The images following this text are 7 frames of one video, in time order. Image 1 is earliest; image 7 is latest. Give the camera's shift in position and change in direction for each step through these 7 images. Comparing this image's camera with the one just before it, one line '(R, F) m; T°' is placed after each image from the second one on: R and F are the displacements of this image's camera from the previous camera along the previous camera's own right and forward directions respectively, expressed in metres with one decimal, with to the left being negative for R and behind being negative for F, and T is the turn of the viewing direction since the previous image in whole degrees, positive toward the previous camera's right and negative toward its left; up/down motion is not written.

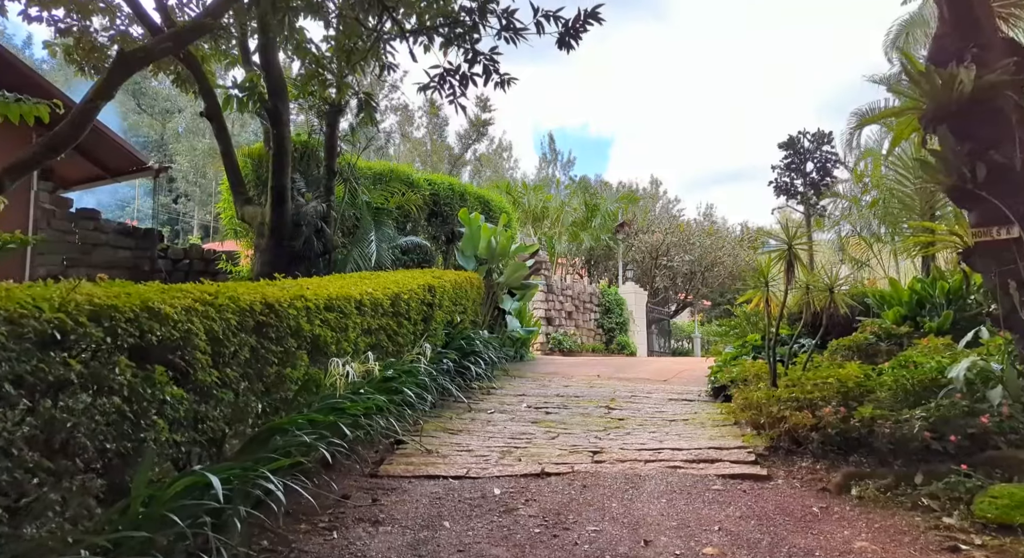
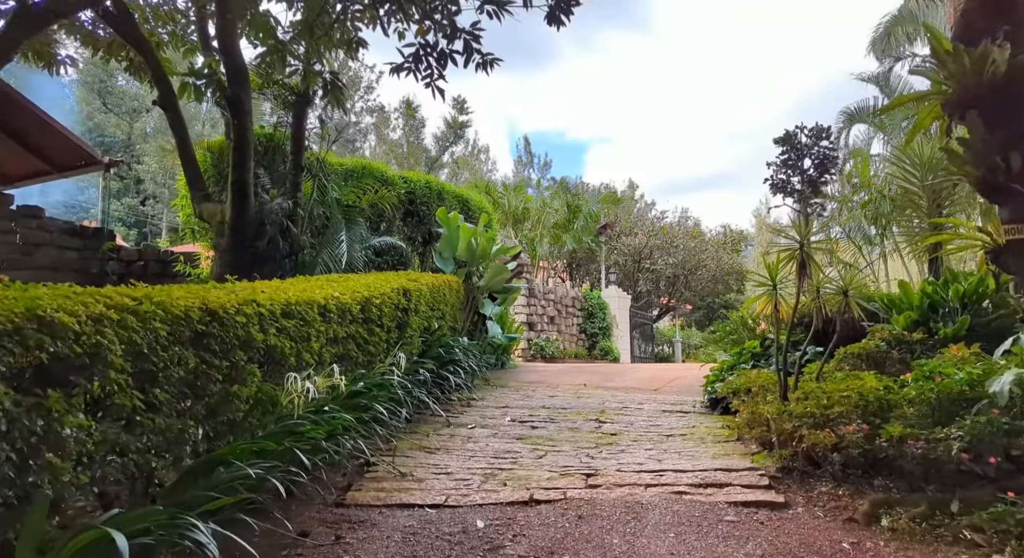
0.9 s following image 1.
(0.0, +0.5) m; +2°
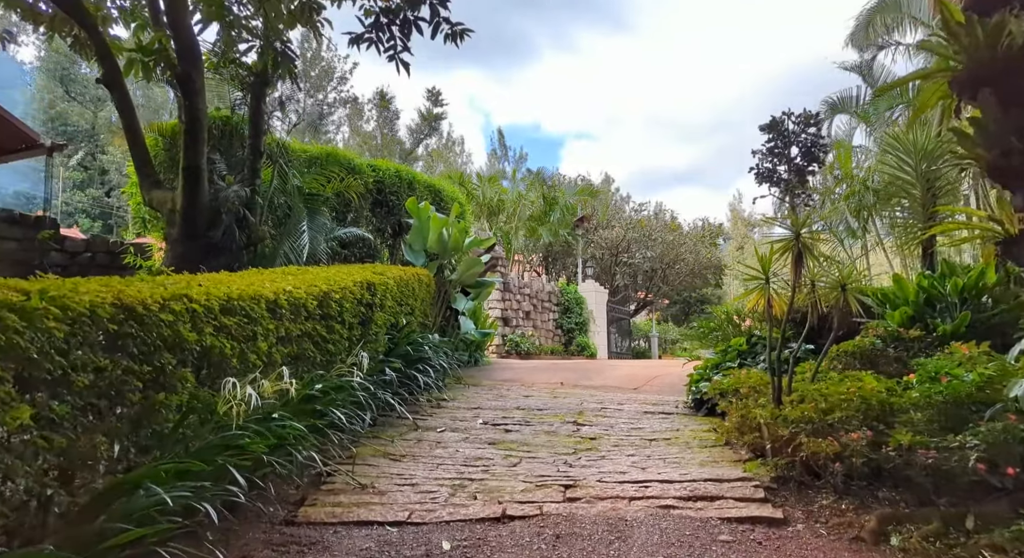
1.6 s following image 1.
(0.0, +0.4) m; +2°
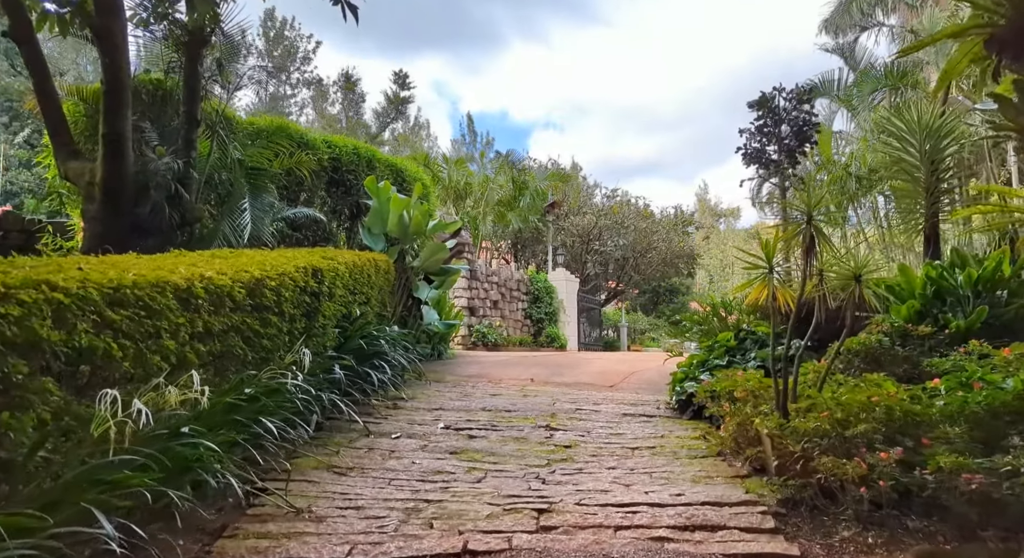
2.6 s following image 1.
(0.0, +0.6) m; +3°
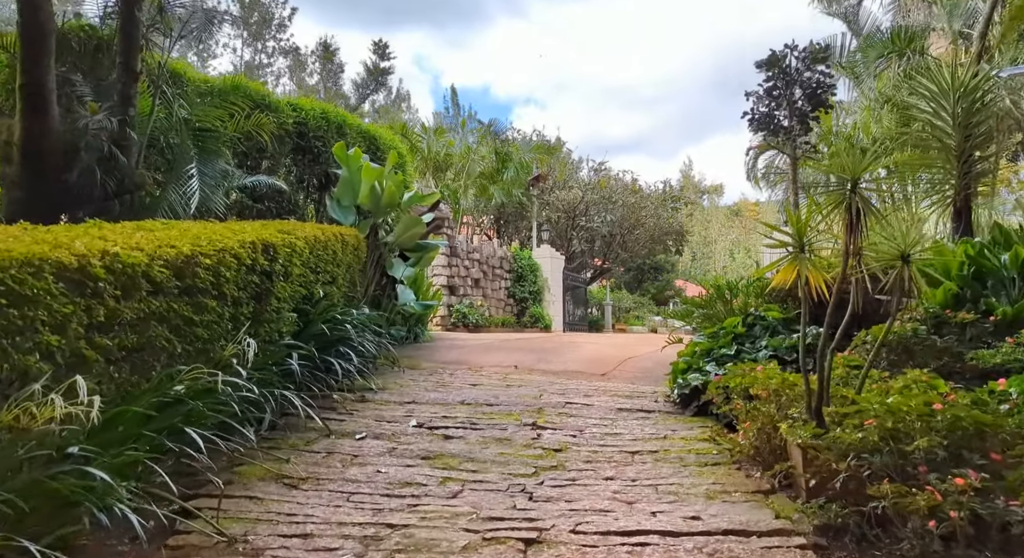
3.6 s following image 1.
(0.0, +0.6) m; +1°
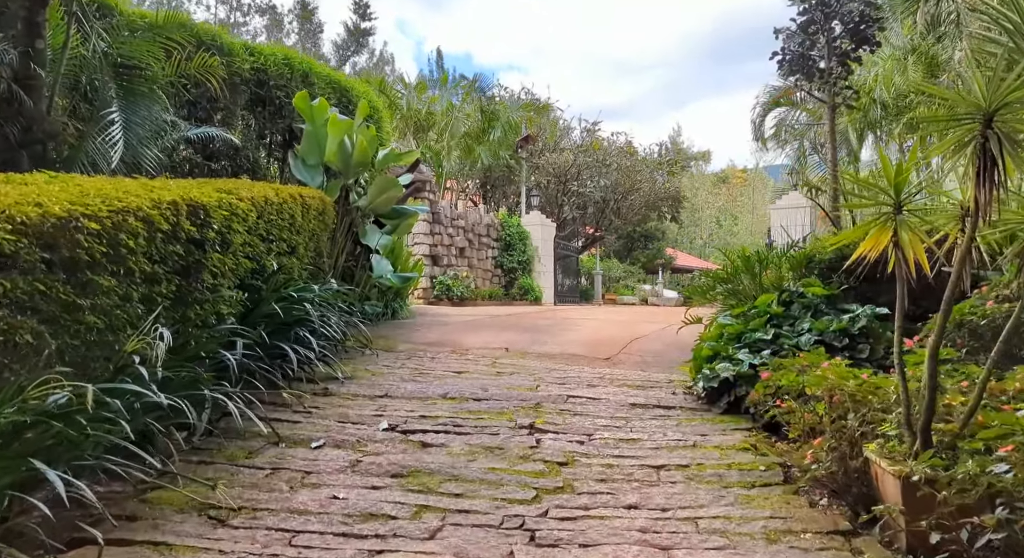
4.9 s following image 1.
(0.0, +0.8) m; +1°
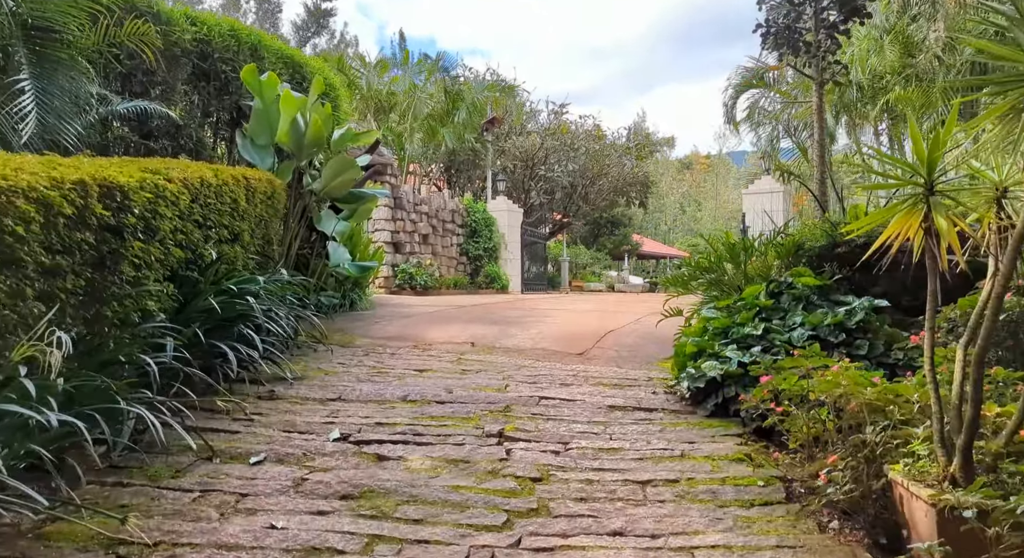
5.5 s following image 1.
(0.0, +0.4) m; +3°
